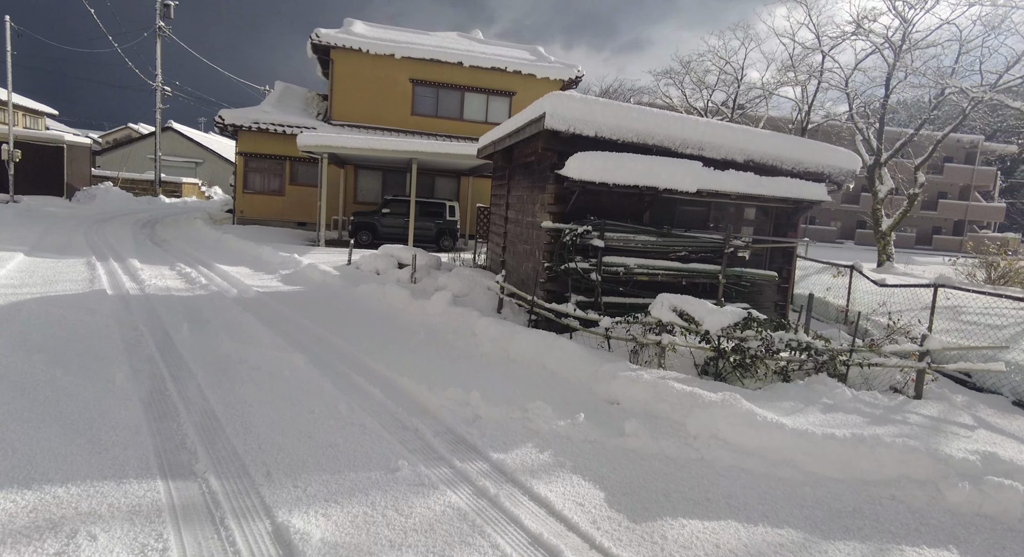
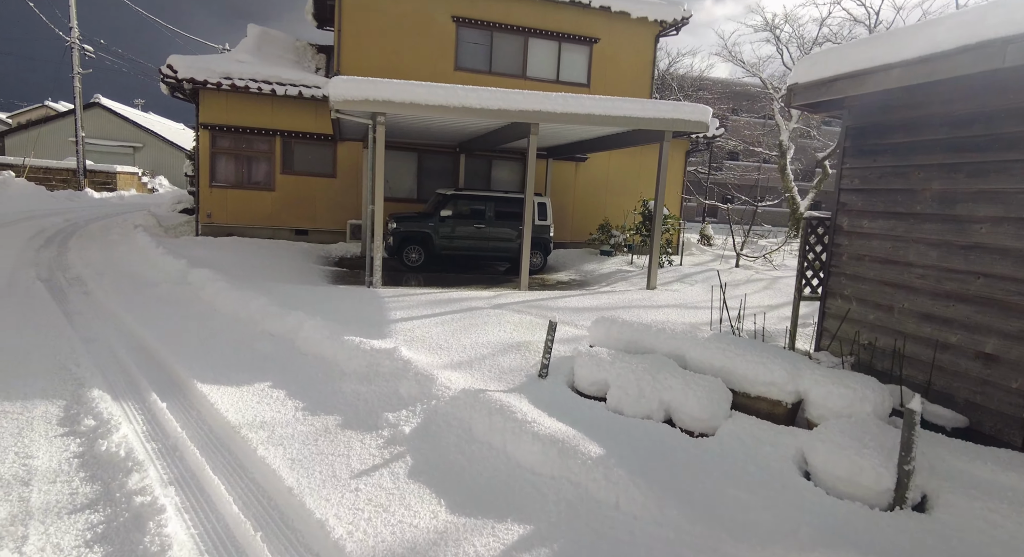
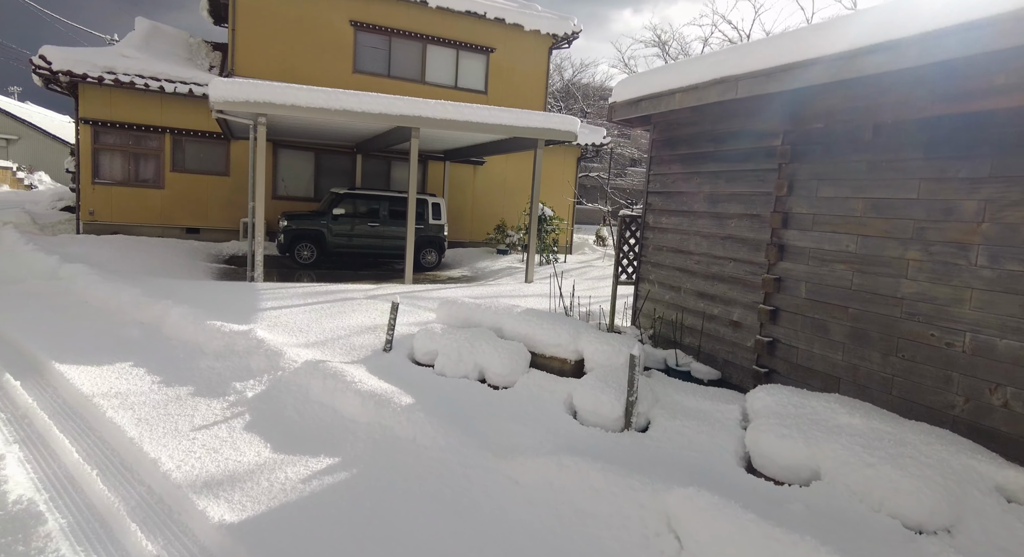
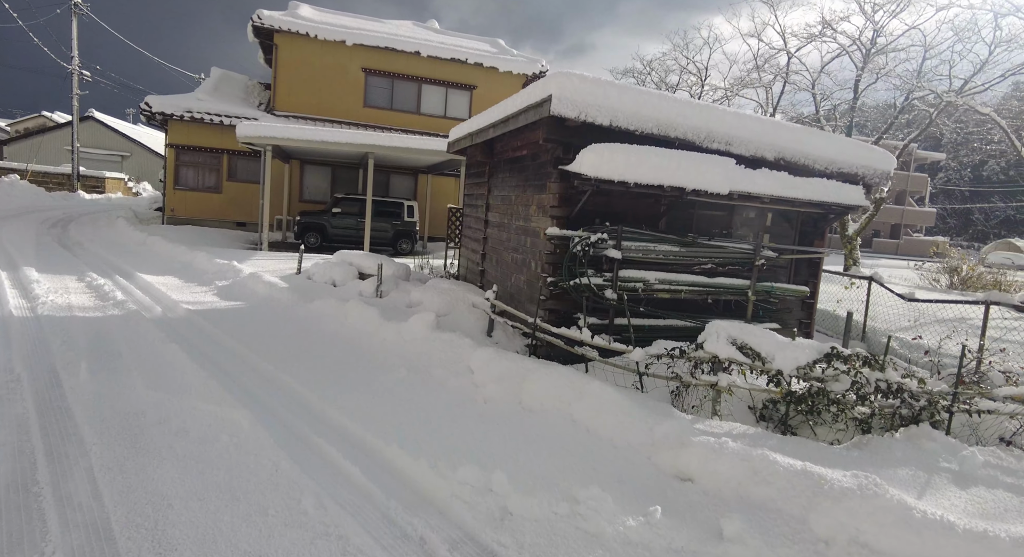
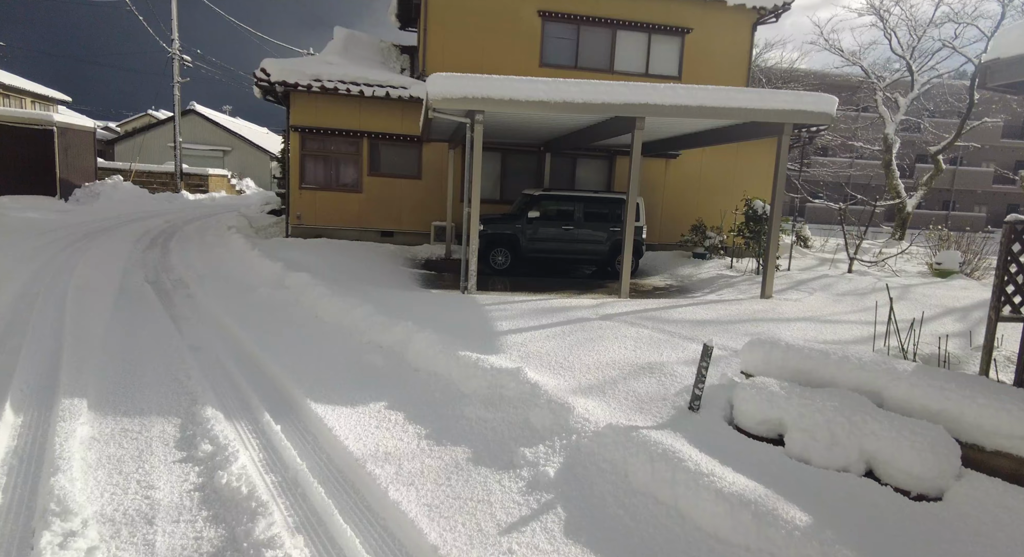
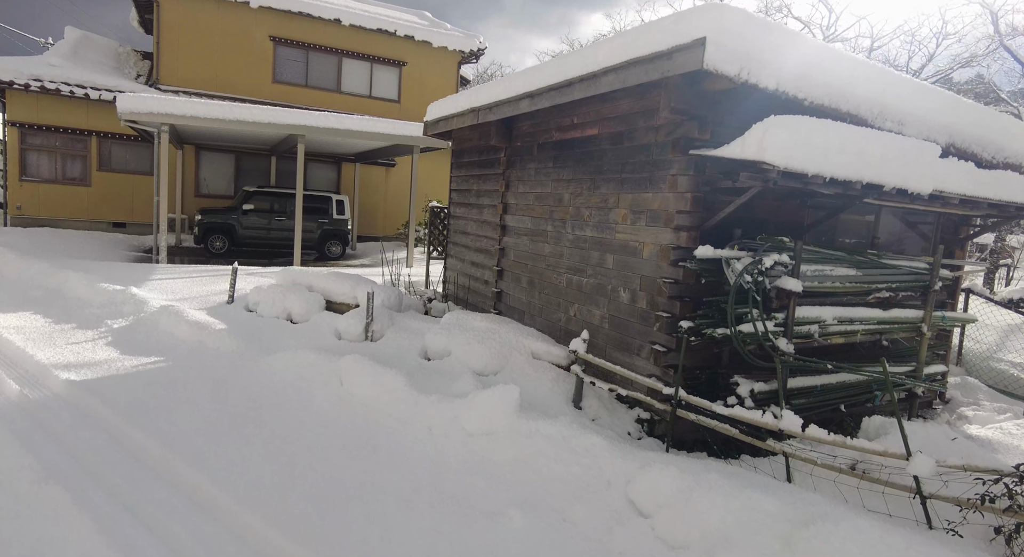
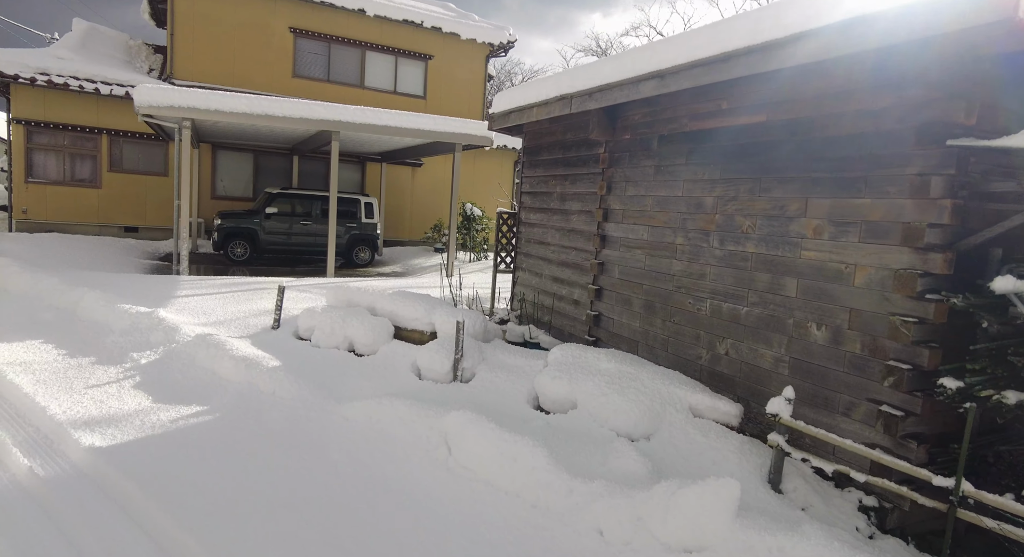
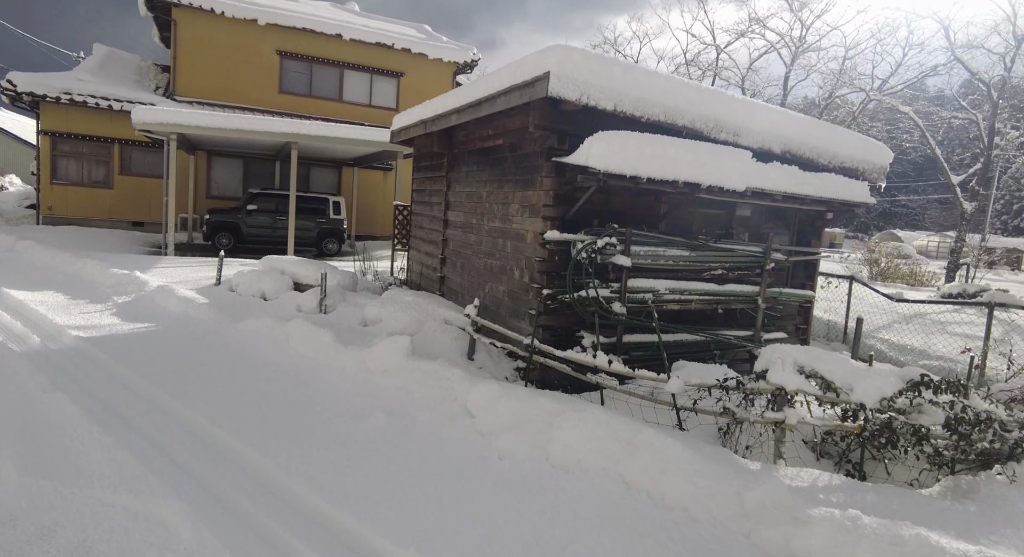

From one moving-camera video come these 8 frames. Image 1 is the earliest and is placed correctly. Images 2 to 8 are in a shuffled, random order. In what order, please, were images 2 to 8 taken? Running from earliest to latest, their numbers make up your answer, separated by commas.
4, 8, 6, 7, 3, 2, 5
